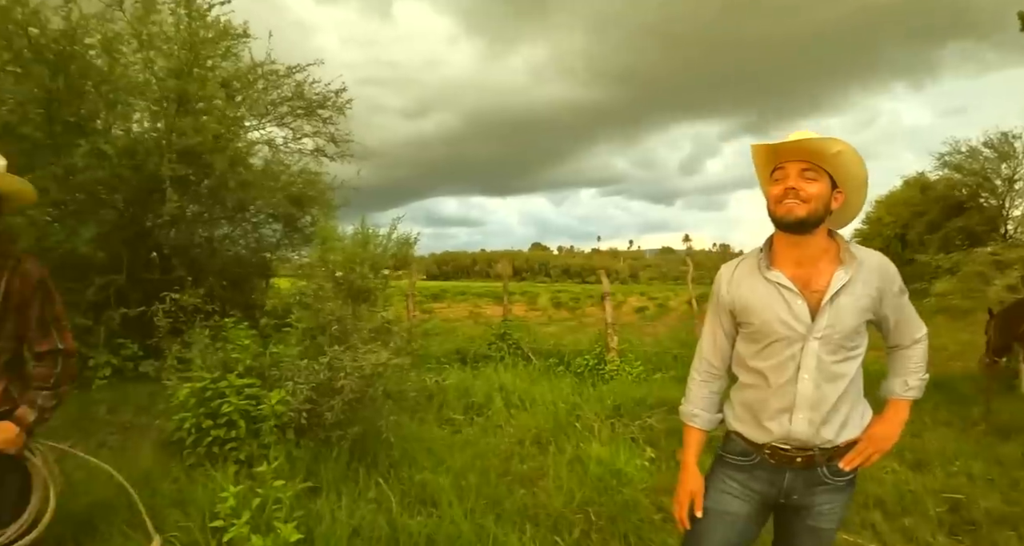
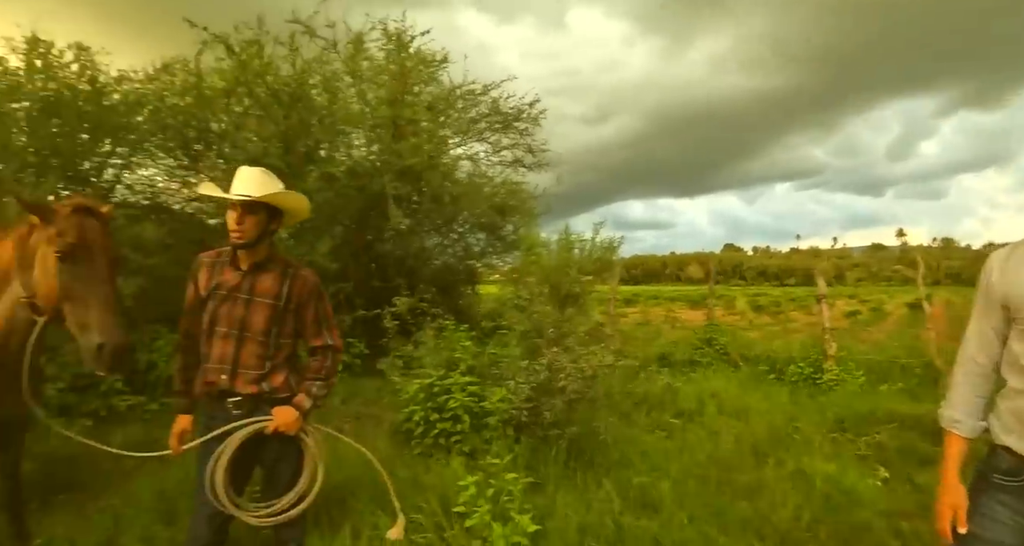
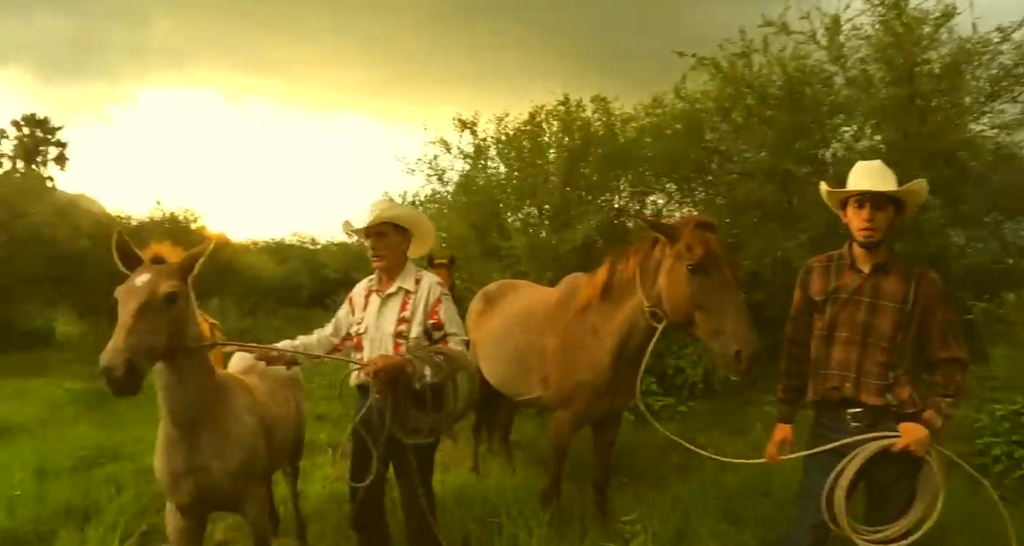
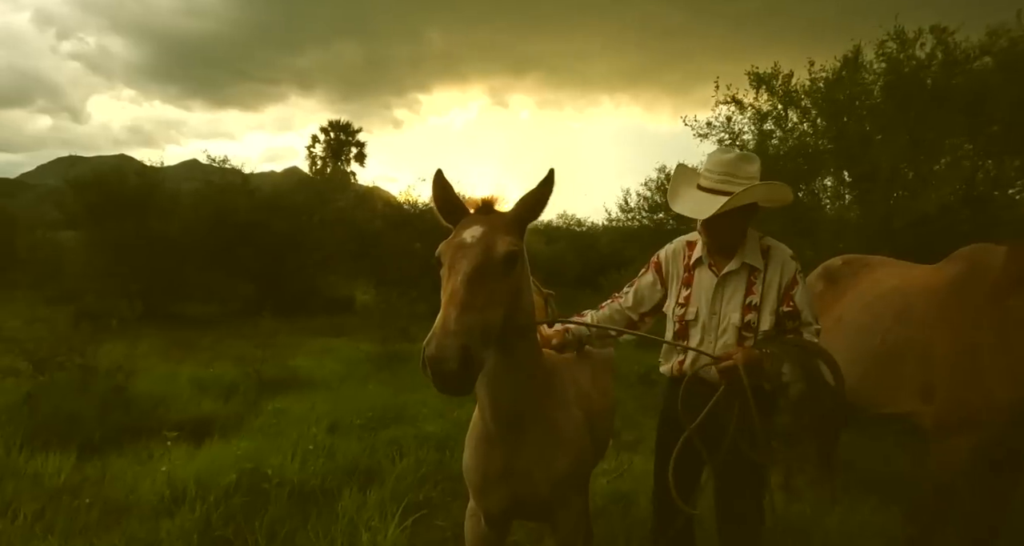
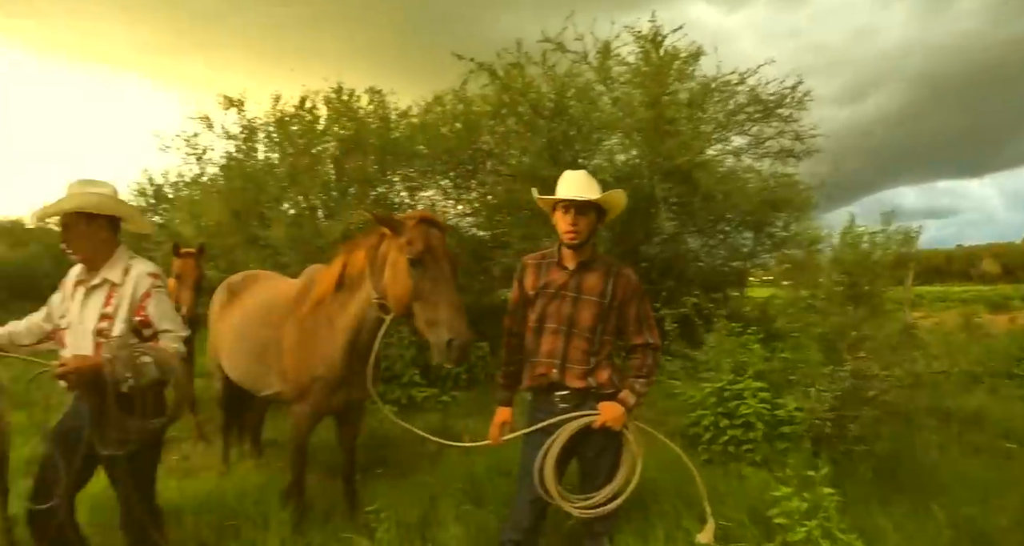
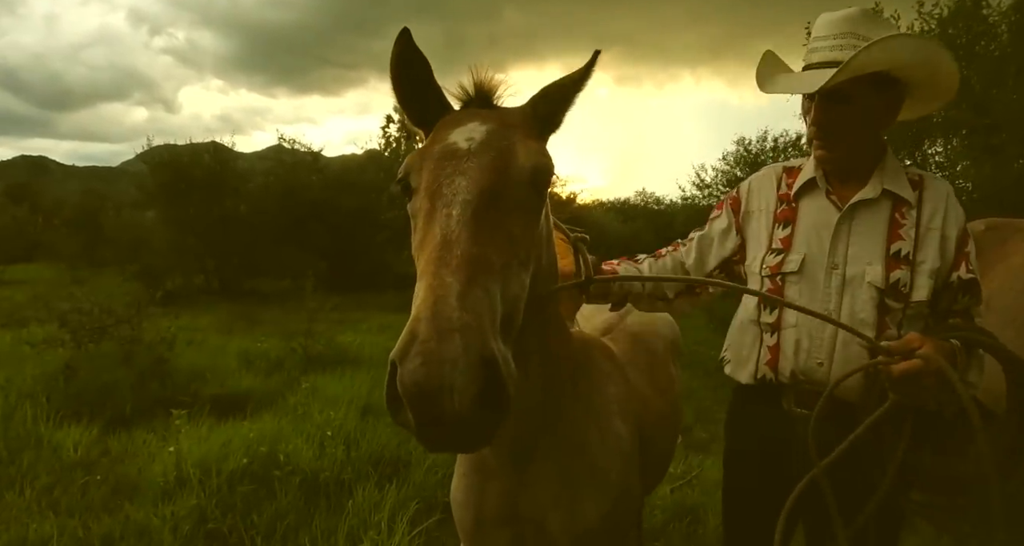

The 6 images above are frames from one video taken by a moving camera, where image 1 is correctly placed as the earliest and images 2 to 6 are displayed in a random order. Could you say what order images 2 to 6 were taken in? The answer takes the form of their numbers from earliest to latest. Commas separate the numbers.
2, 5, 3, 4, 6
